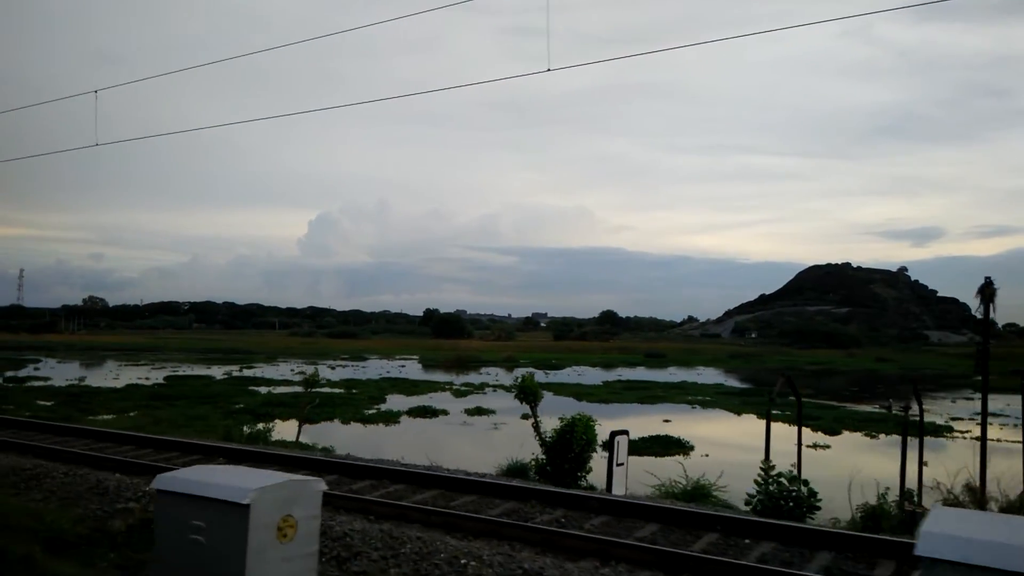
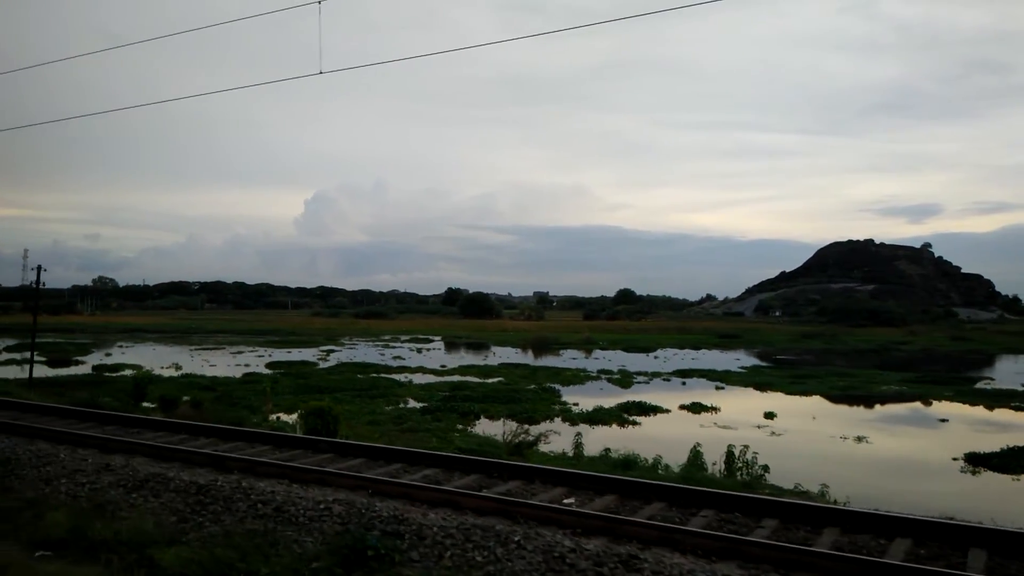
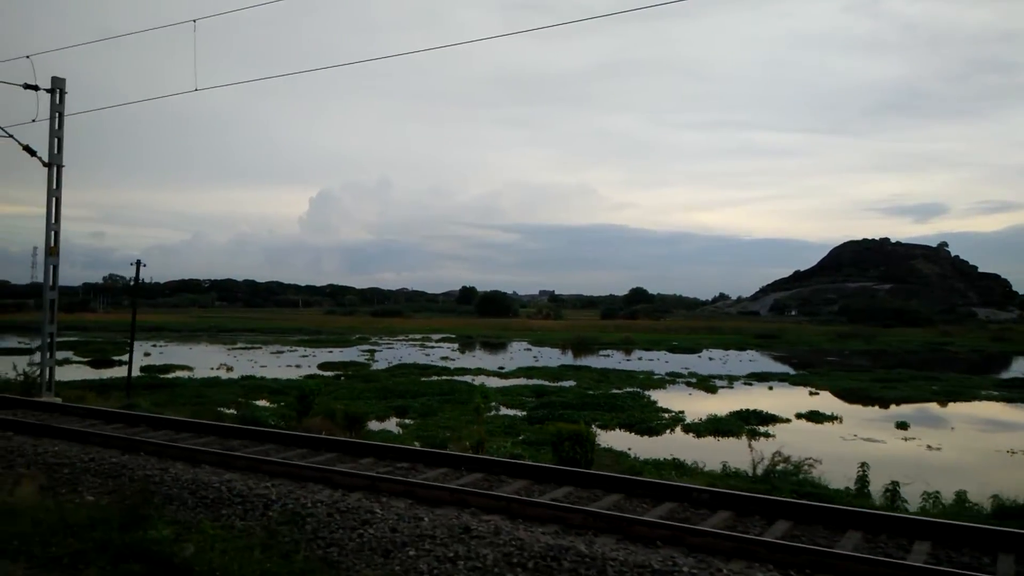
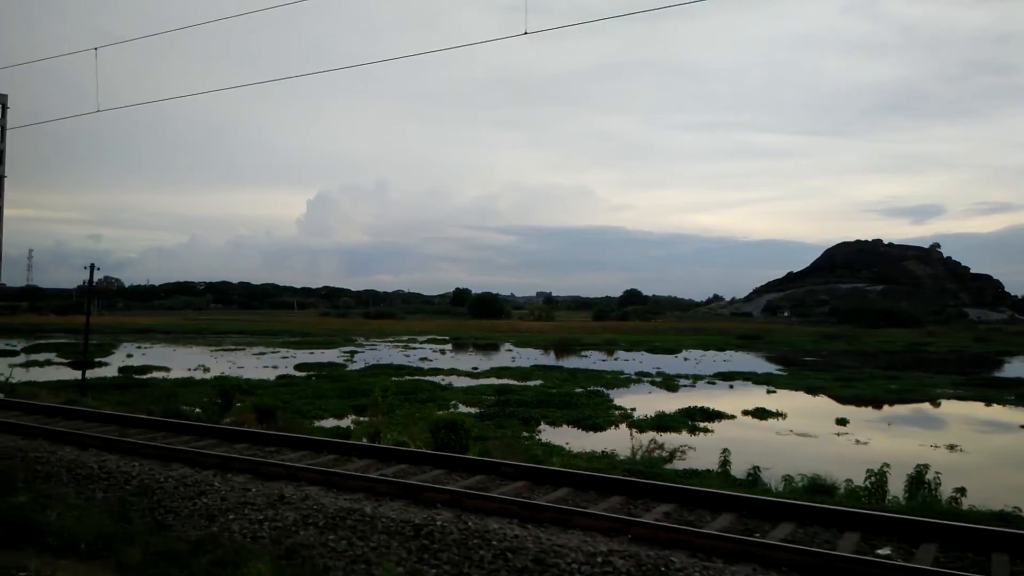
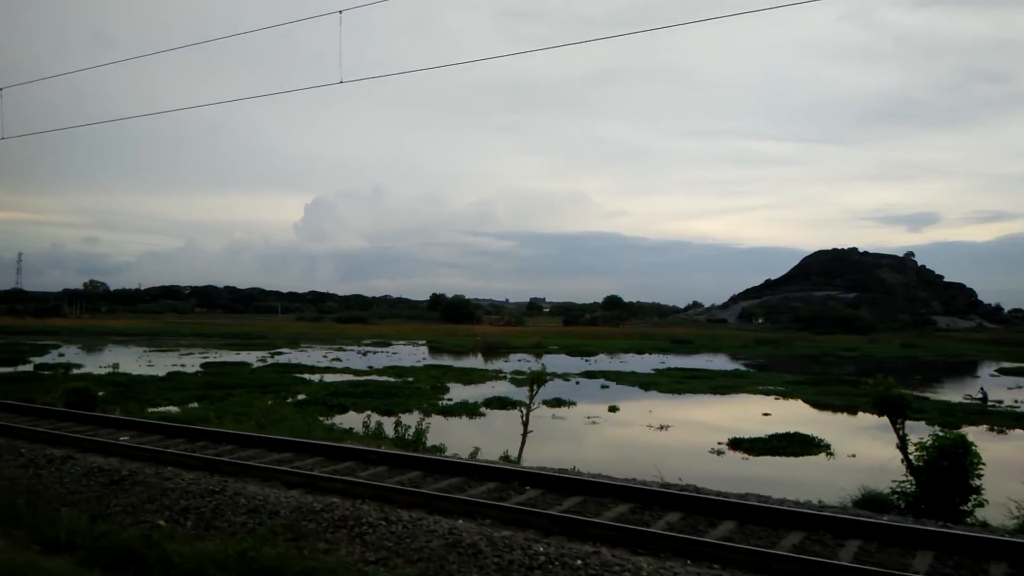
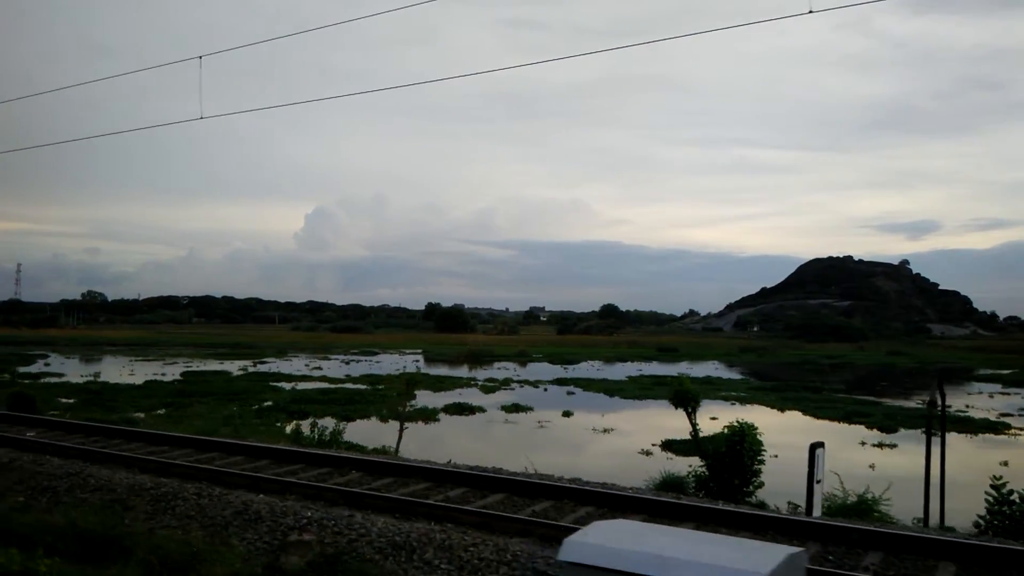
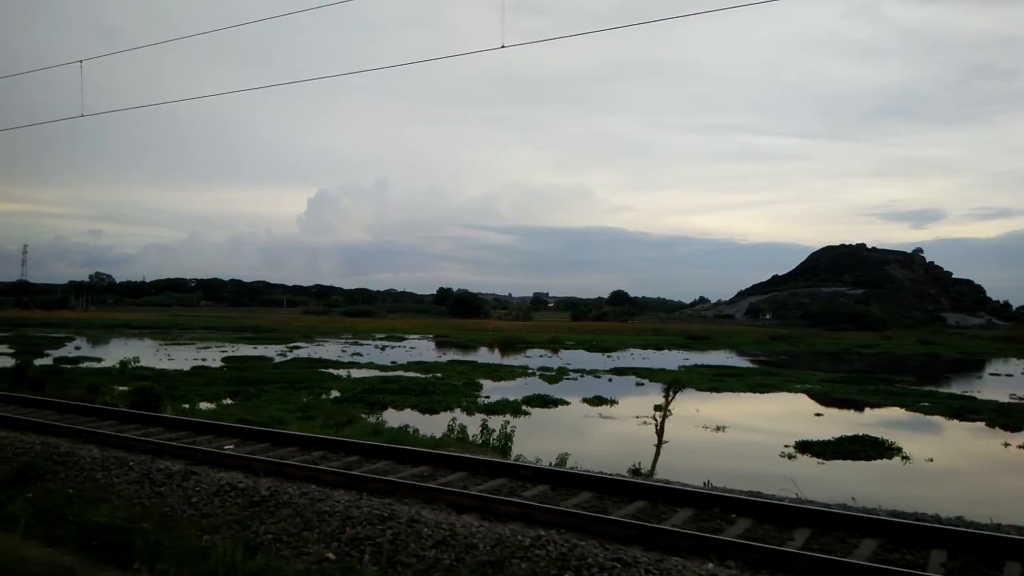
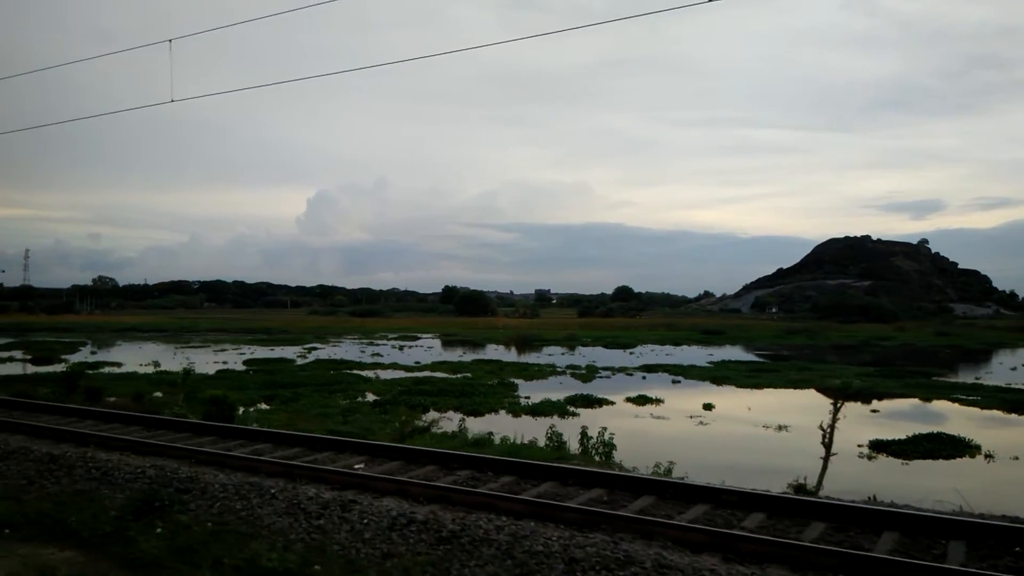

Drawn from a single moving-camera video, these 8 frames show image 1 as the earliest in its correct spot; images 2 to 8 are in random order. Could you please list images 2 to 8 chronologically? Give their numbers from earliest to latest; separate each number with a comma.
6, 5, 7, 8, 2, 4, 3
